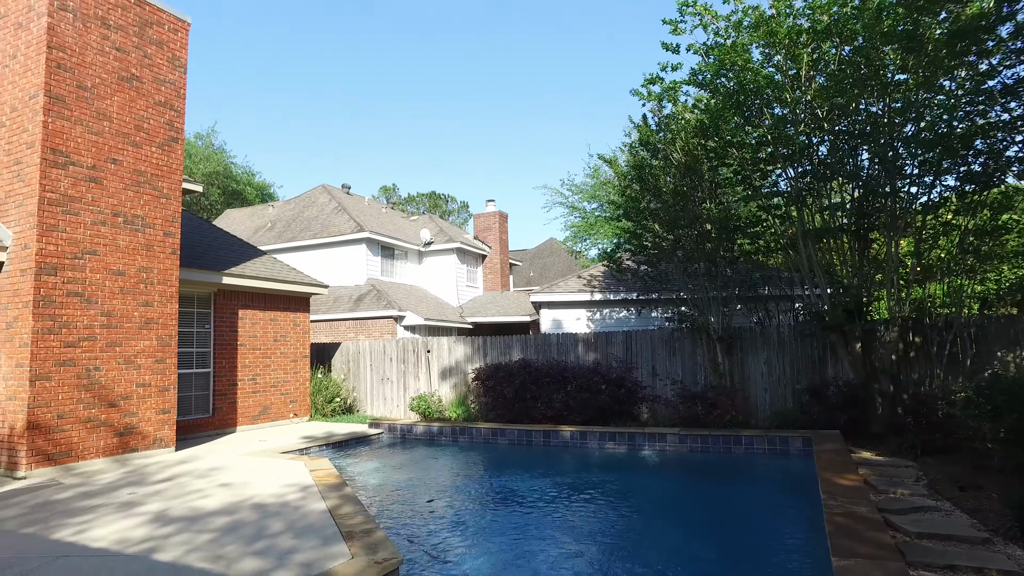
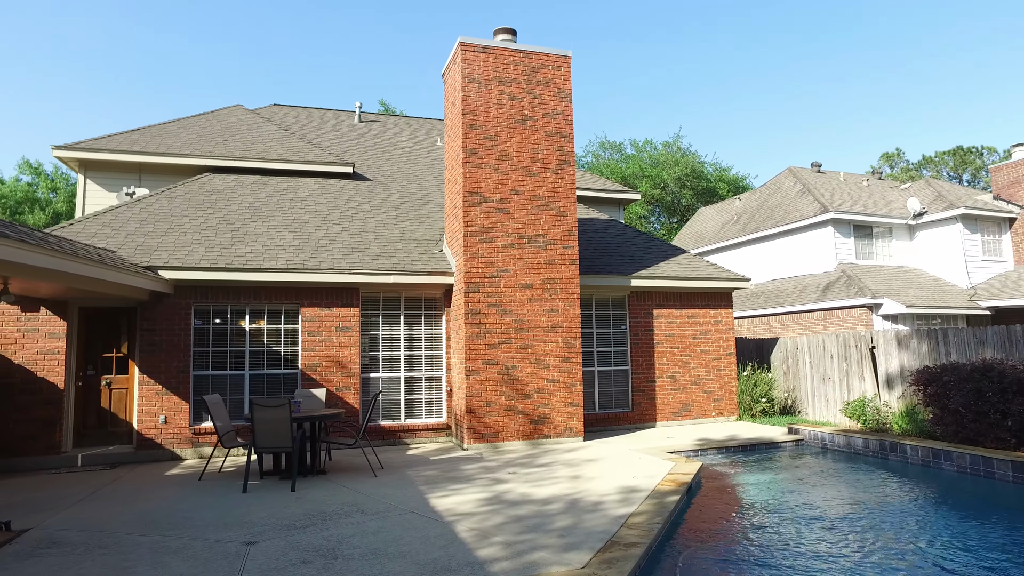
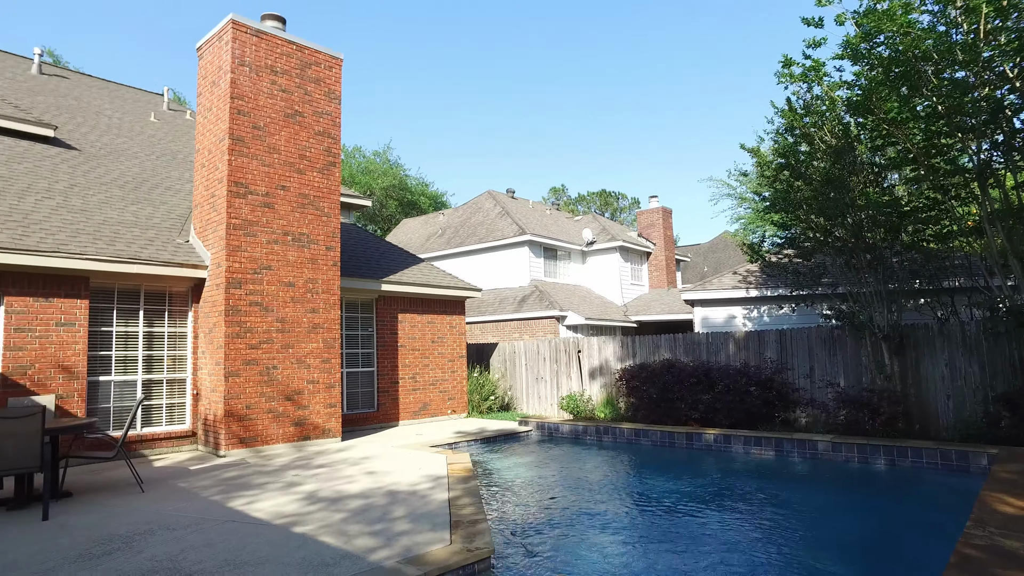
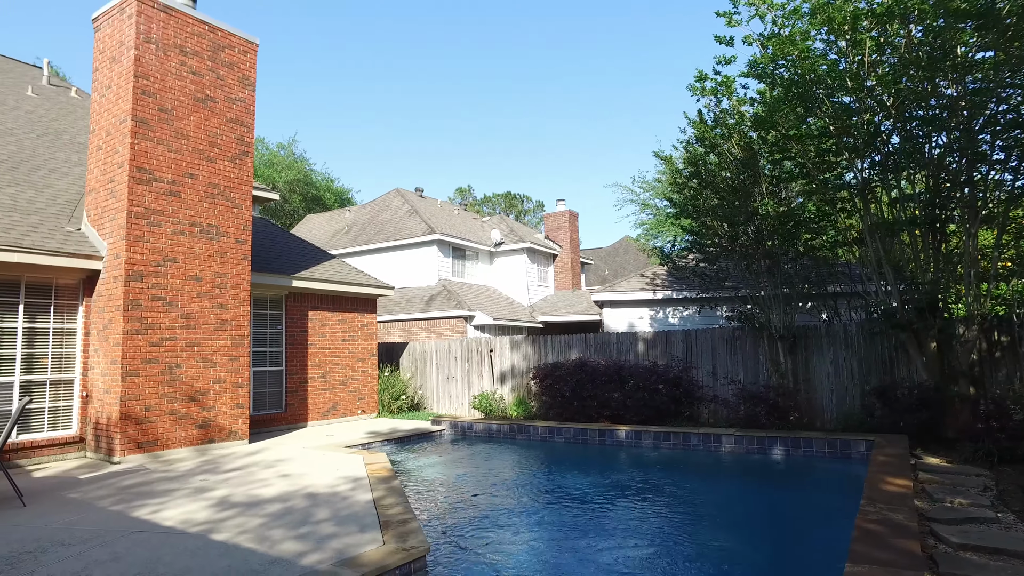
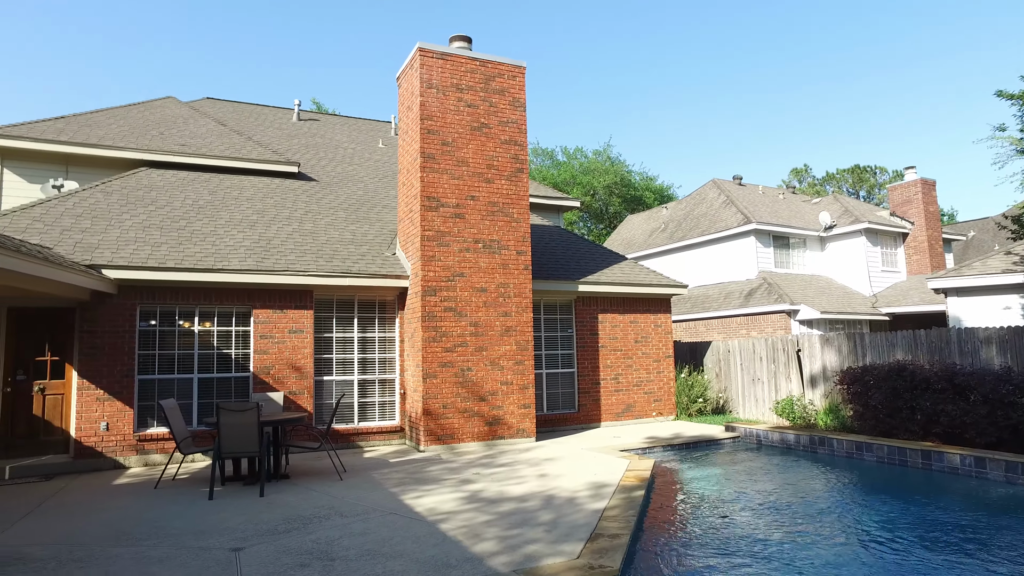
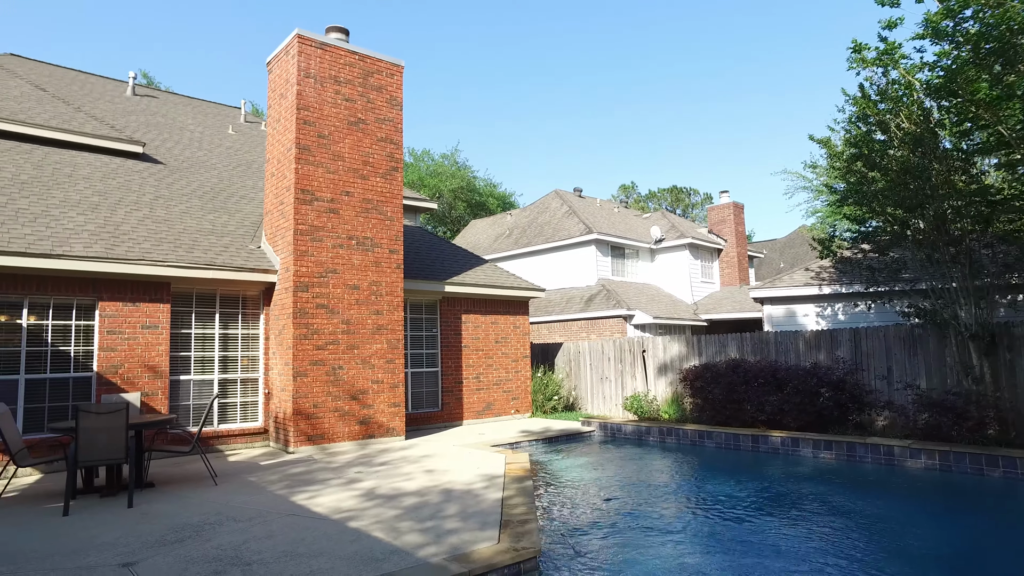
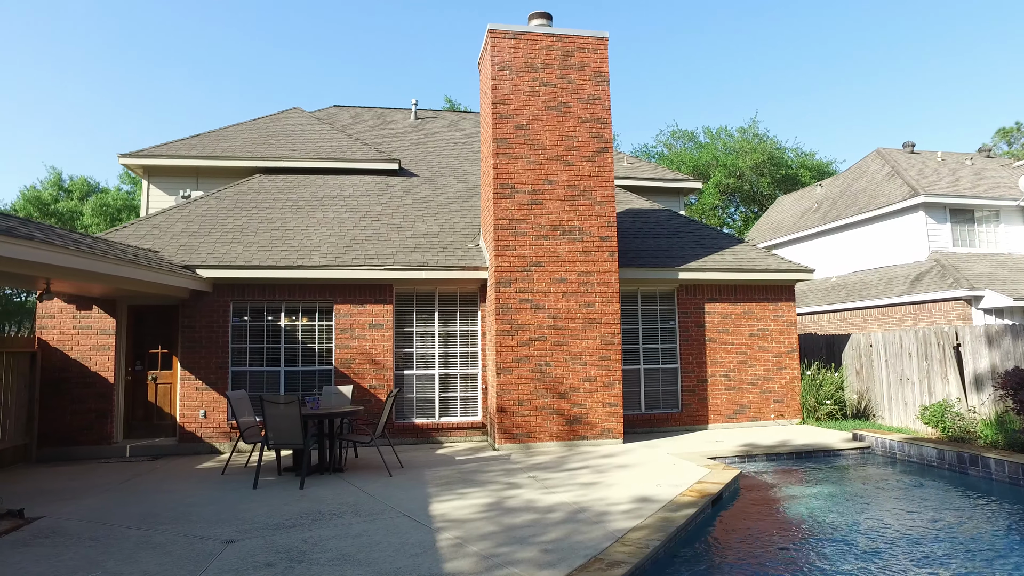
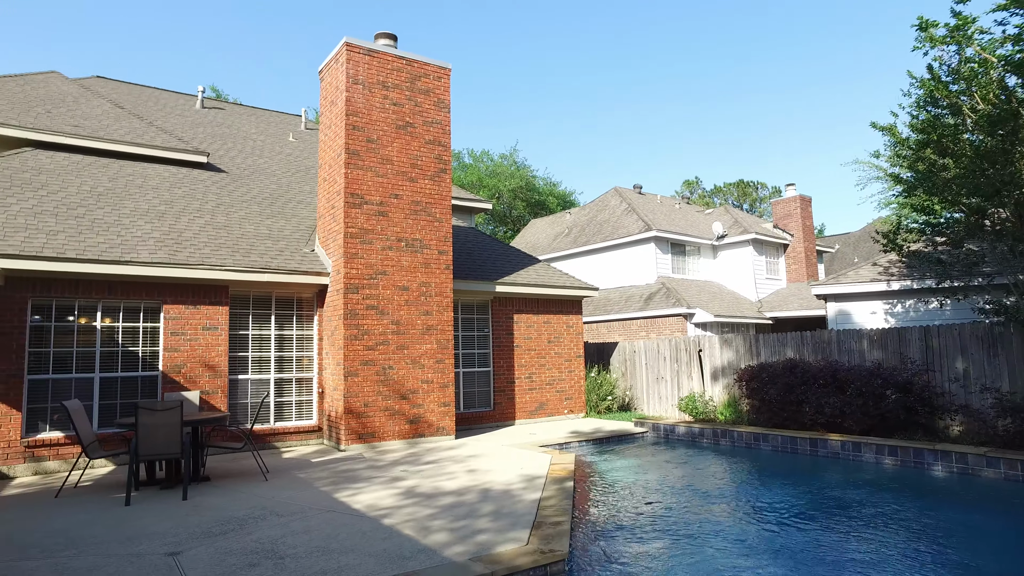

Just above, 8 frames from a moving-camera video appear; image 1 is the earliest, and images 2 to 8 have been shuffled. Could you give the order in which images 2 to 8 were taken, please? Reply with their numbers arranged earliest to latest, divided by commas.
4, 3, 6, 8, 5, 2, 7
